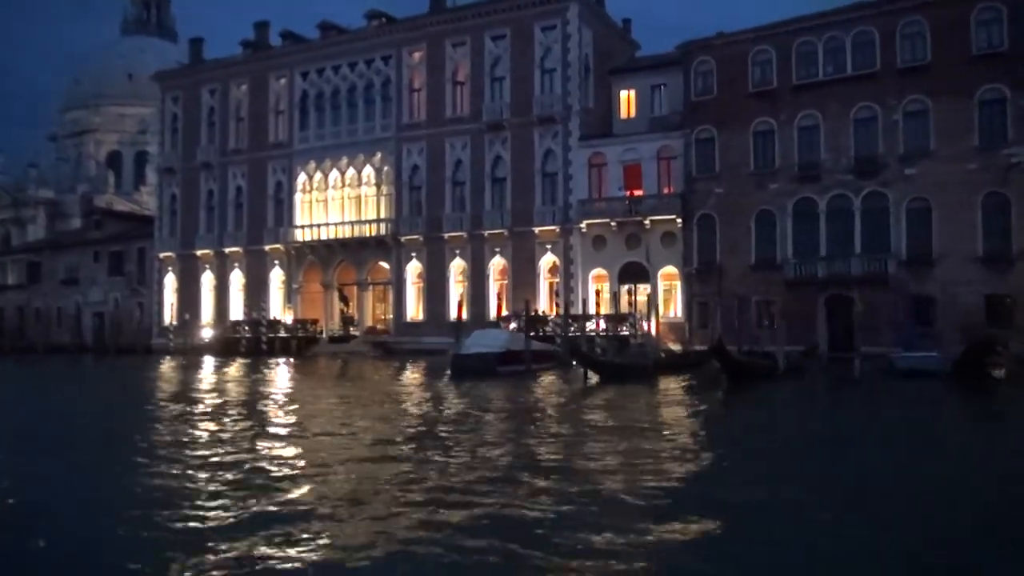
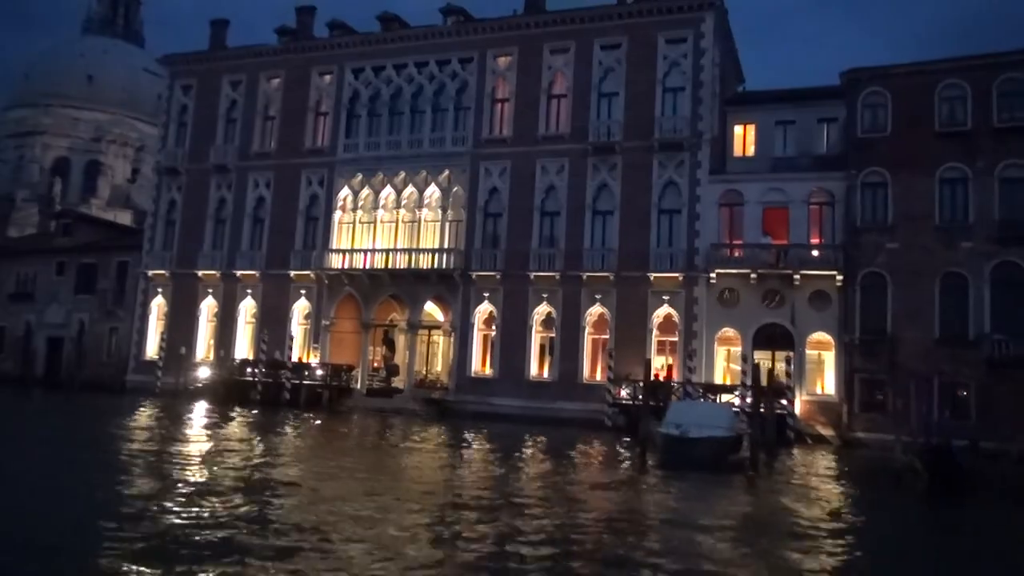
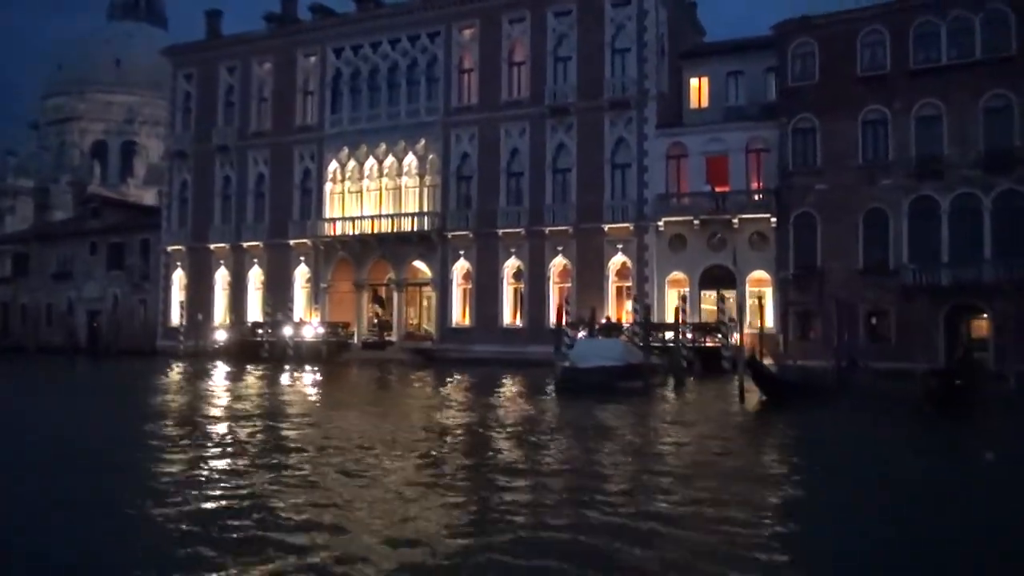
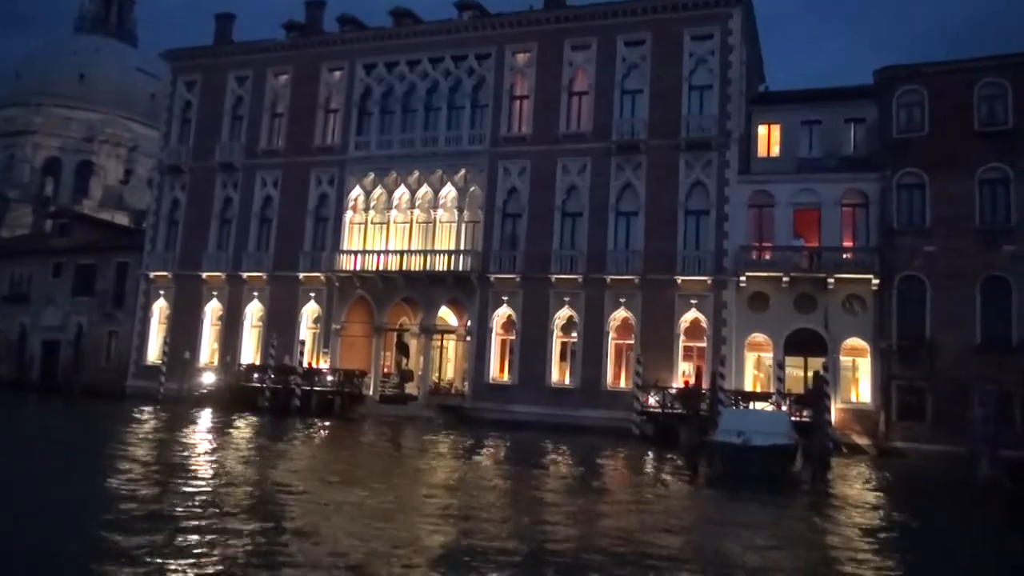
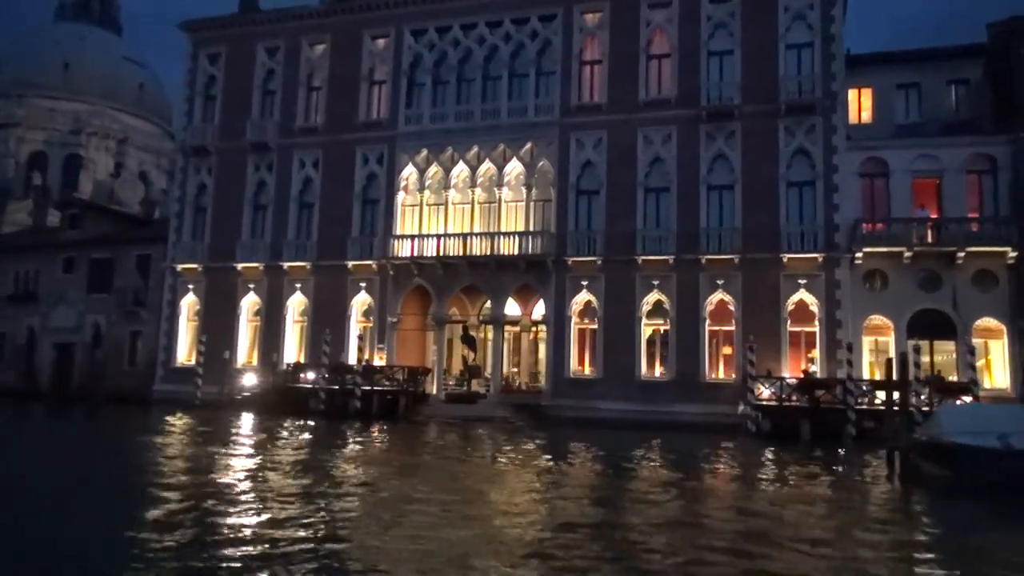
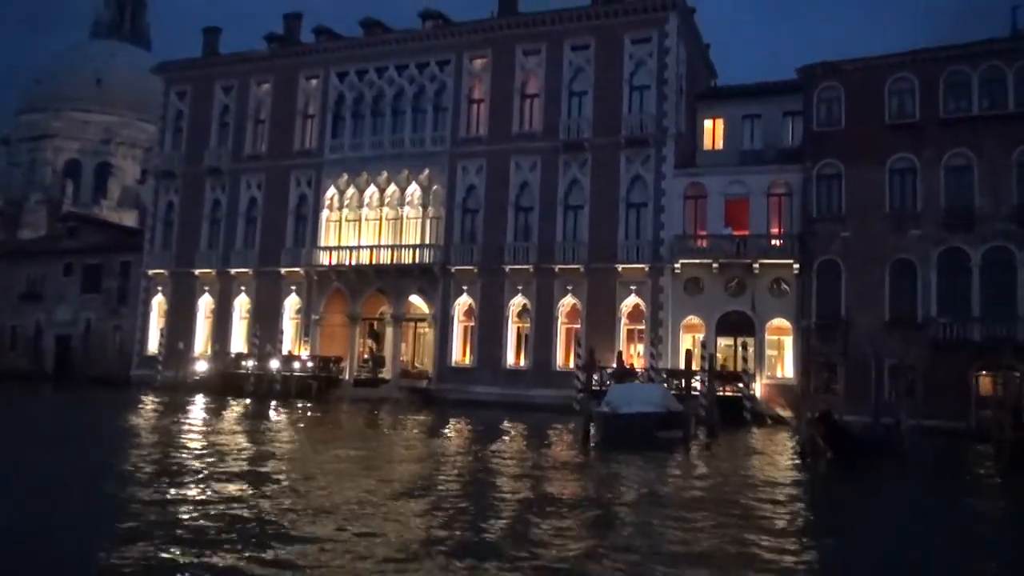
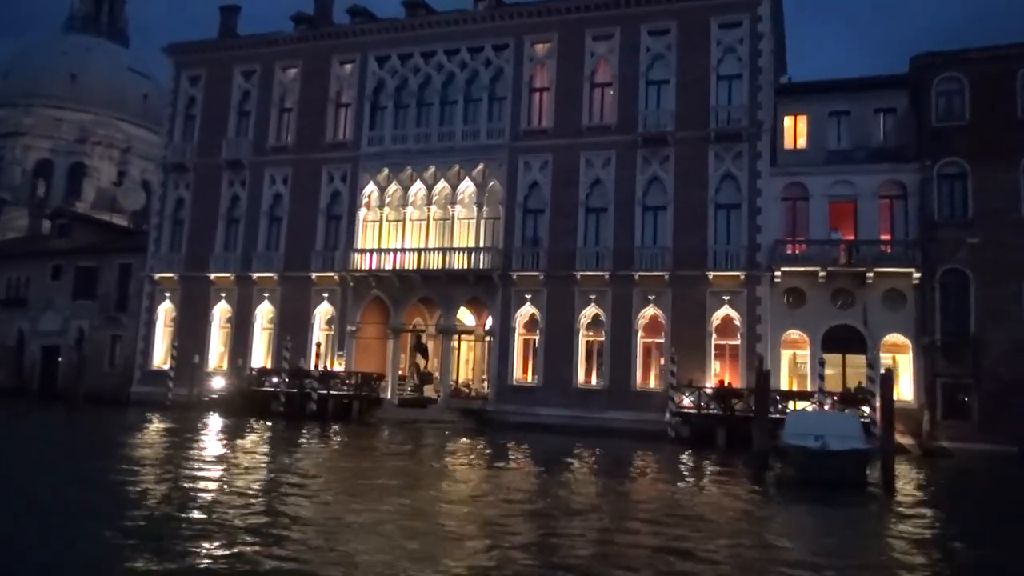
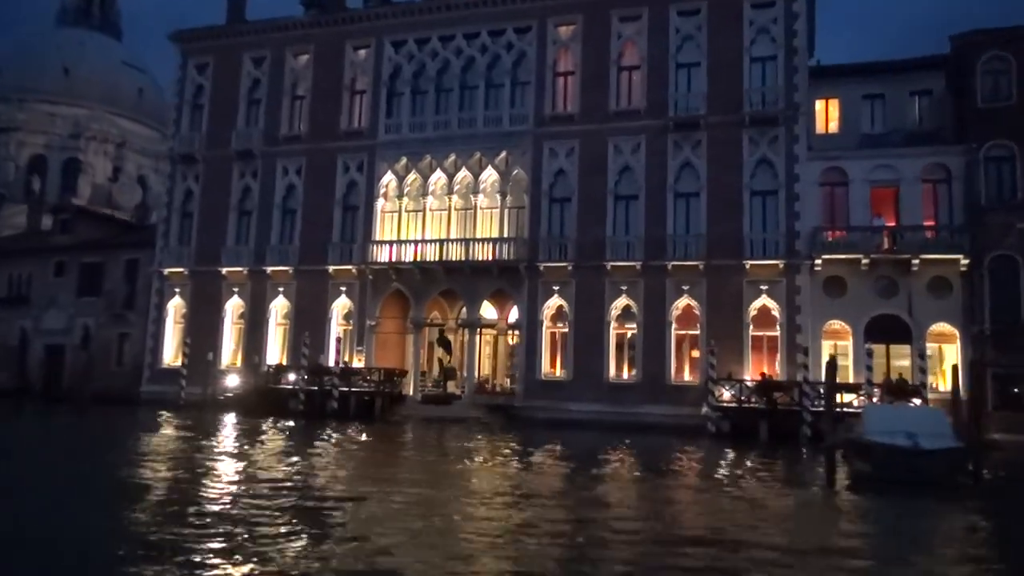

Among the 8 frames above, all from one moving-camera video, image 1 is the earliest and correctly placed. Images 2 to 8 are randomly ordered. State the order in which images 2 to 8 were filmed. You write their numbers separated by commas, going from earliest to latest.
3, 6, 2, 4, 7, 8, 5
